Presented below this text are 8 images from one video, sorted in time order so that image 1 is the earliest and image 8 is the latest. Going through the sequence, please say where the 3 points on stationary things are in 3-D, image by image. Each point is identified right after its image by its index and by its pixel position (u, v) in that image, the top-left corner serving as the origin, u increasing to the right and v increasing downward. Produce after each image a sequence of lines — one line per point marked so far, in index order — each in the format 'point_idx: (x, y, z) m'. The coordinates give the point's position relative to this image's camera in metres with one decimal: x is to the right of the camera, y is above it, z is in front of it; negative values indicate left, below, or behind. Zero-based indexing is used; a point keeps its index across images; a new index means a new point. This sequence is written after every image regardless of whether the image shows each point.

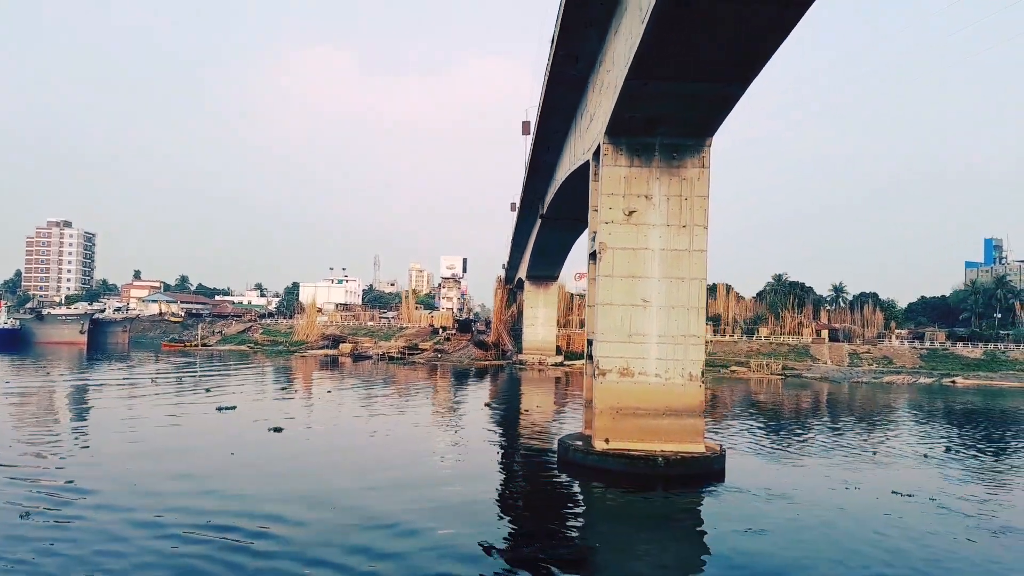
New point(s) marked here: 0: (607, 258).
0: (+2.0, +0.6, +16.5) m
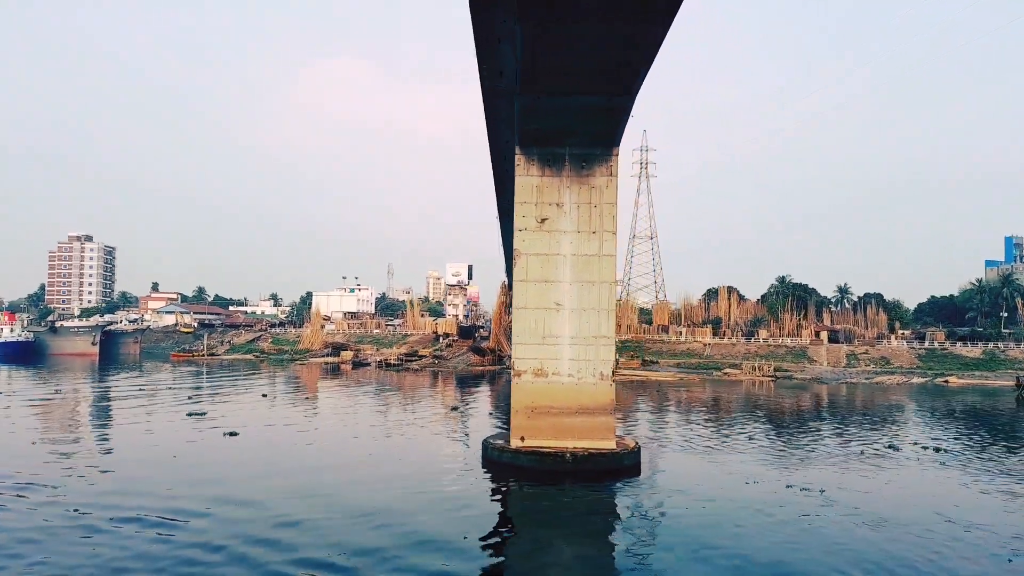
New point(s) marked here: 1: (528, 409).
0: (+0.2, +0.5, +17.2) m
1: (+0.4, -2.7, +17.0) m
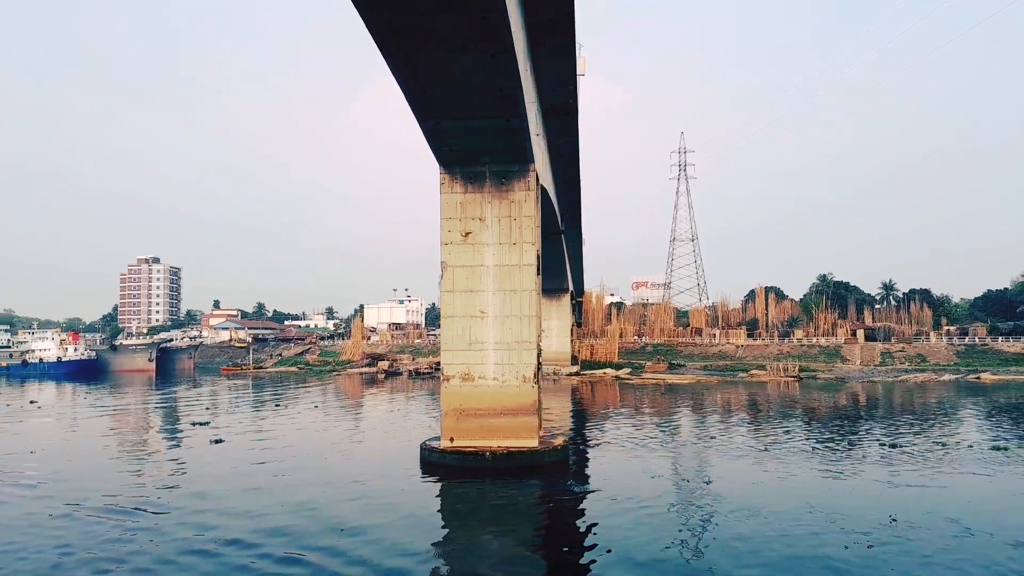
0: (-1.5, +0.3, +18.4) m
1: (-1.3, -2.9, +18.2) m
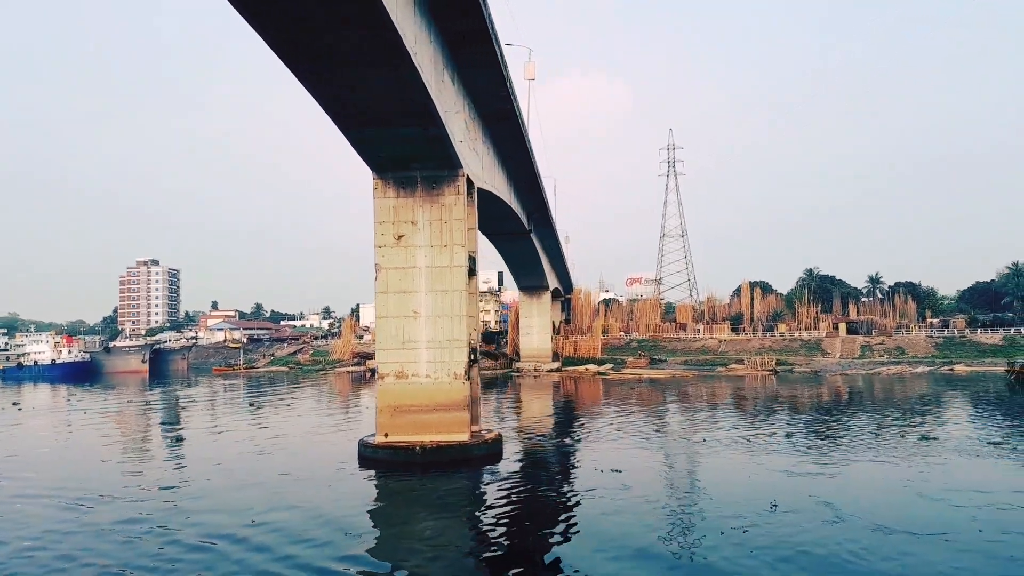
0: (-3.2, +0.3, +19.2) m
1: (-2.9, -2.9, +19.0) m
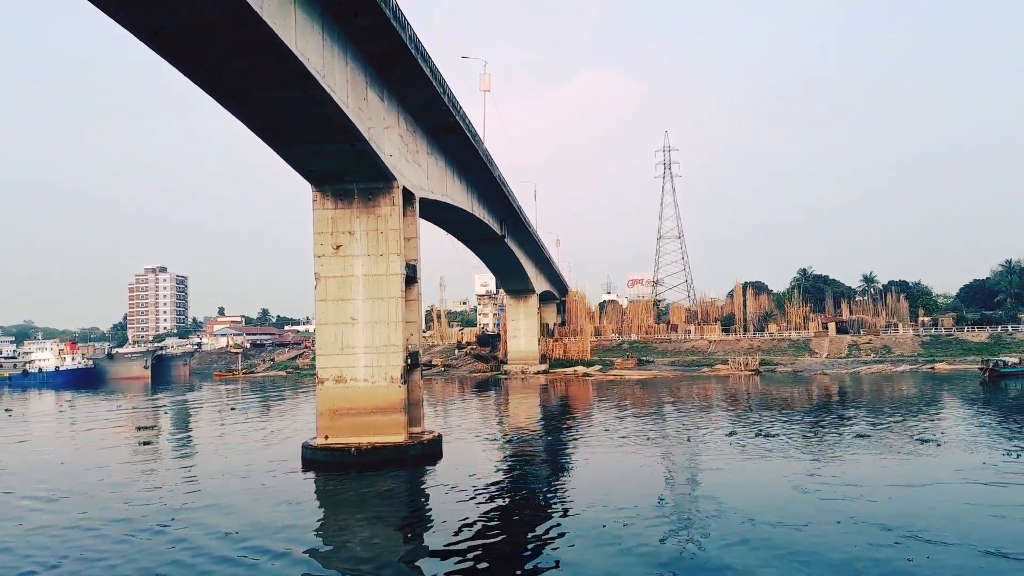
0: (-4.9, +0.1, +20.1) m
1: (-4.6, -3.1, +19.8) m
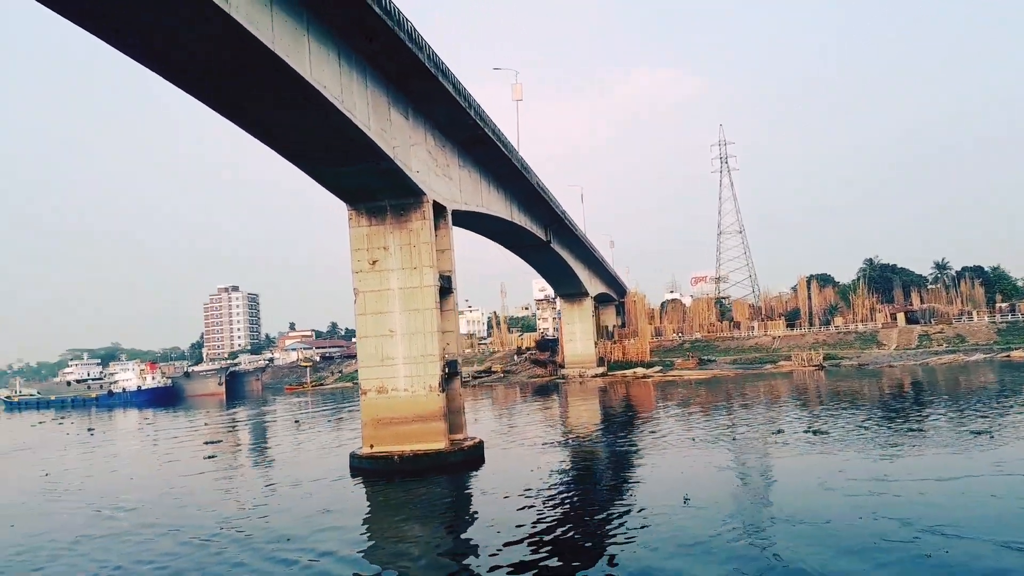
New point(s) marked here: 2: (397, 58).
0: (-4.1, -0.3, +20.8) m
1: (-3.6, -3.5, +20.5) m
2: (-2.5, +5.2, +17.6) m
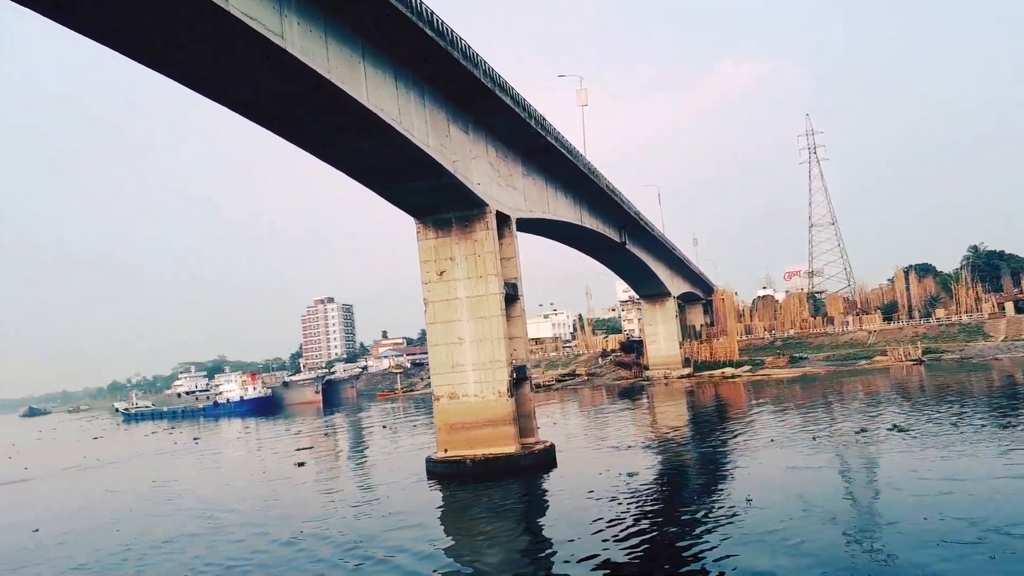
0: (-2.3, -0.6, +21.5) m
1: (-1.7, -3.7, +21.1) m
2: (-1.3, +4.9, +18.1) m
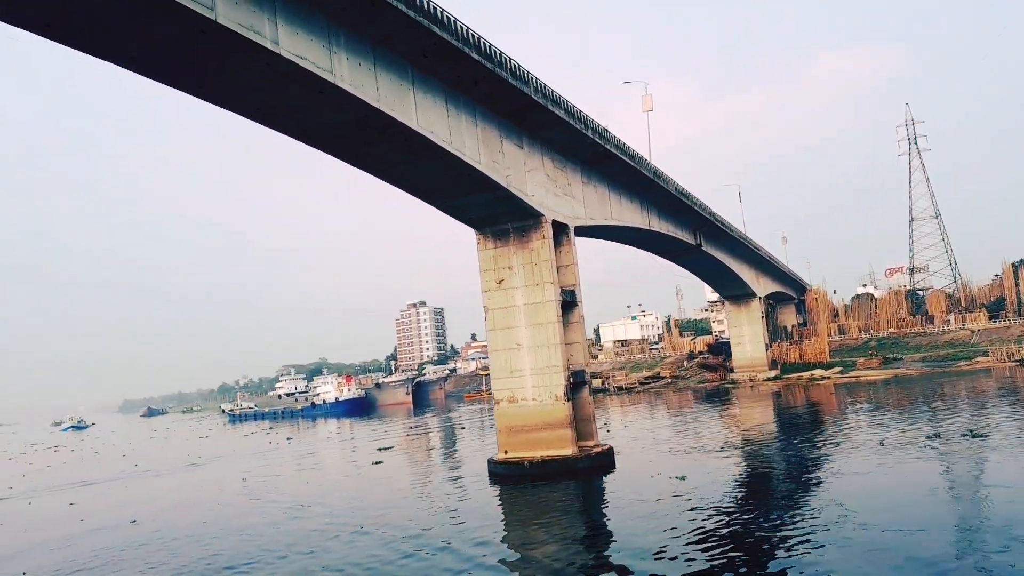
0: (-0.6, -0.8, +22.3) m
1: (-0.1, -4.0, +21.9) m
2: (-0.2, +4.7, +18.9) m
